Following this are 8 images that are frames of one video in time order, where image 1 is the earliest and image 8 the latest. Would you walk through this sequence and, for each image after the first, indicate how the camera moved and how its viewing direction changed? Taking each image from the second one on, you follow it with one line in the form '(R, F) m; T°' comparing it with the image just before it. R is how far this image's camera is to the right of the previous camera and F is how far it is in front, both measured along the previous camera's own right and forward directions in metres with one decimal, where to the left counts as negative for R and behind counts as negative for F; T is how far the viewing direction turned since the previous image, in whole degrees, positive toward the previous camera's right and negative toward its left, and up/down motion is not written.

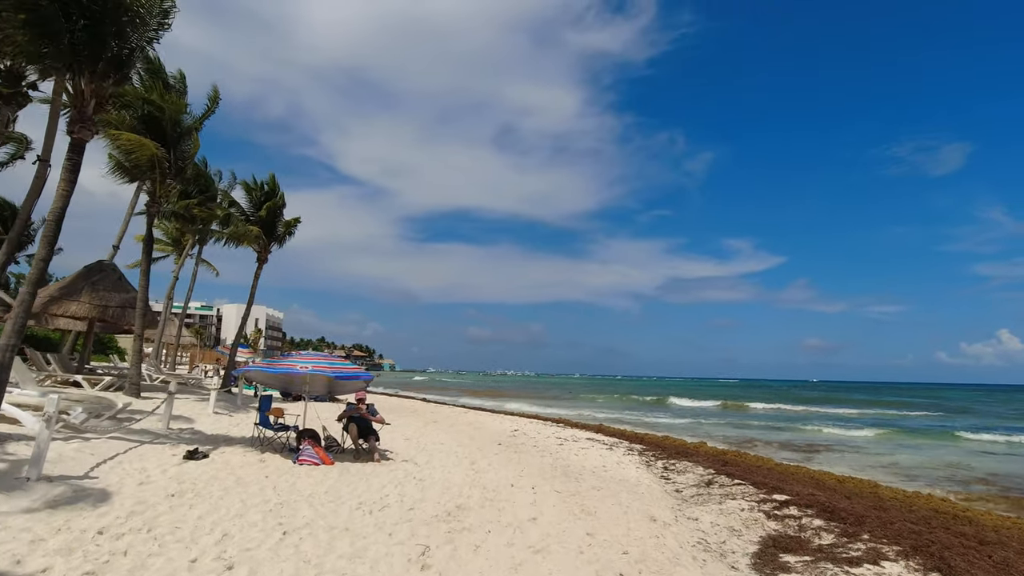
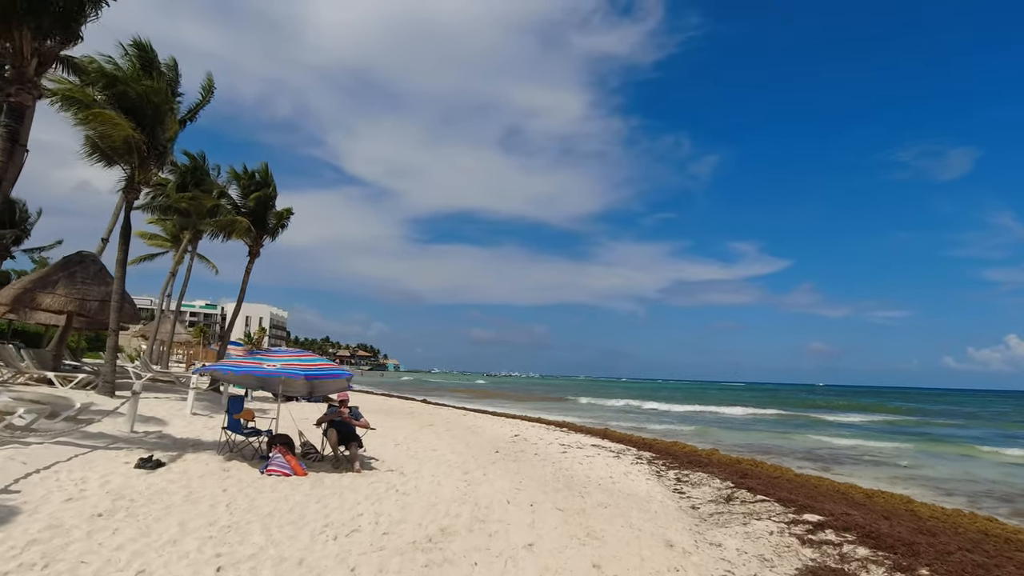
(+0.1, +1.0) m; -1°
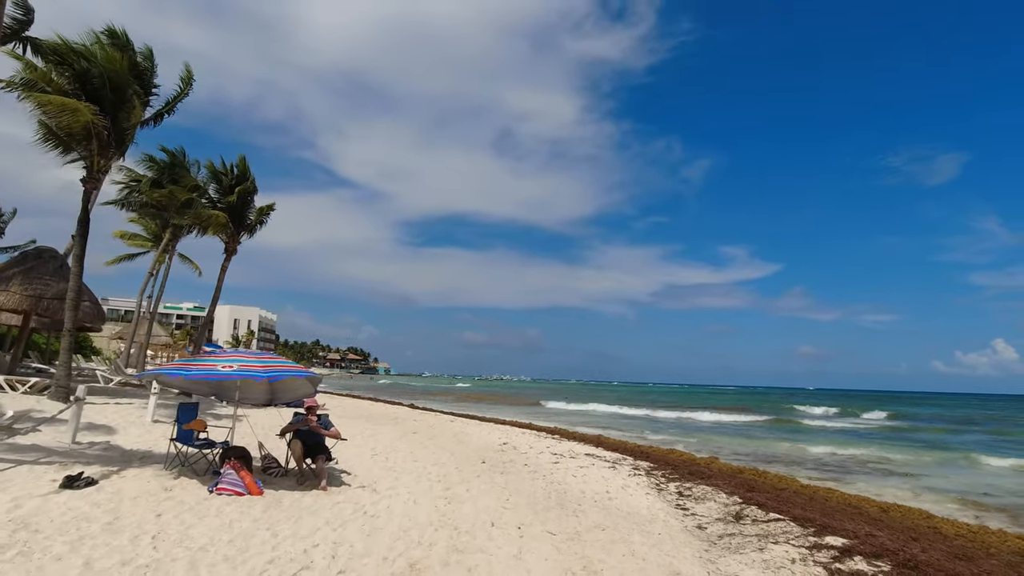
(+0.1, +0.9) m; +1°
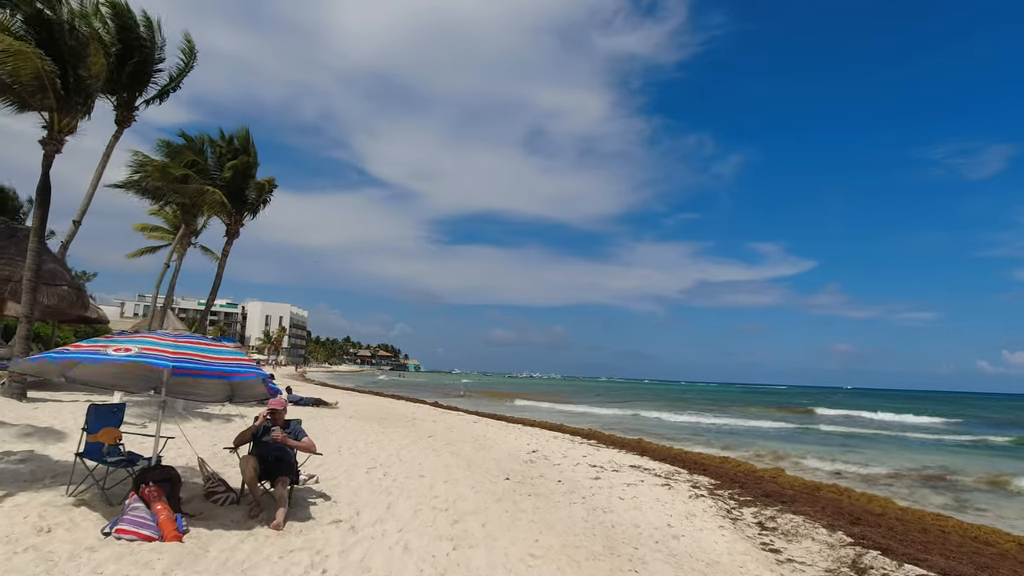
(0.0, +2.3) m; -3°
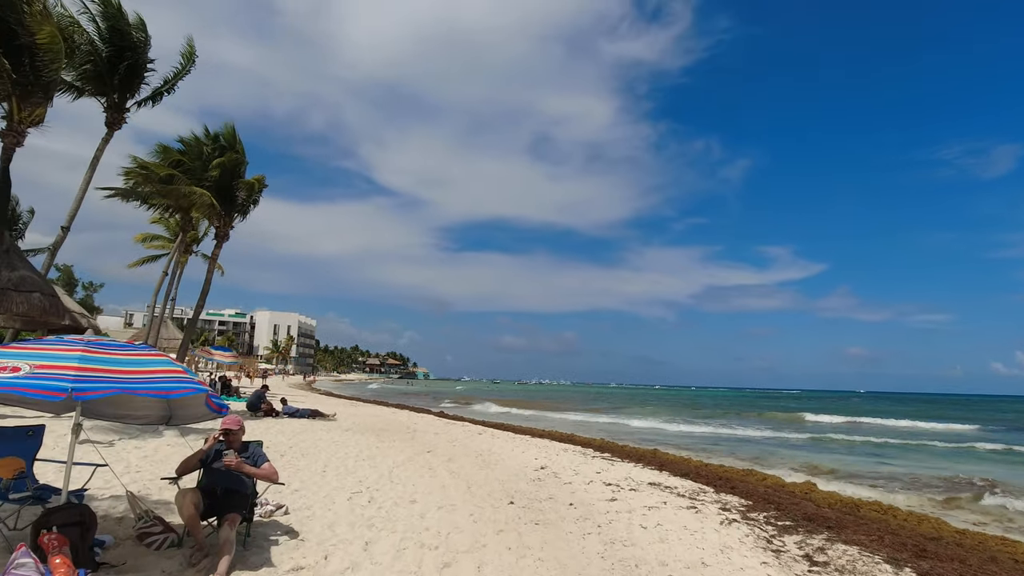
(+0.1, +1.1) m; -1°
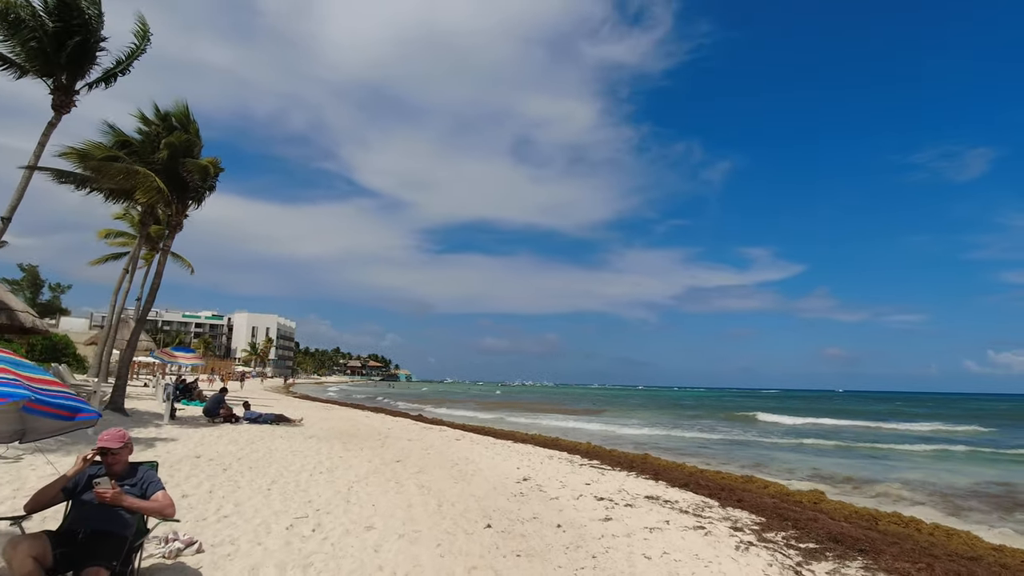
(+0.1, +1.3) m; +2°
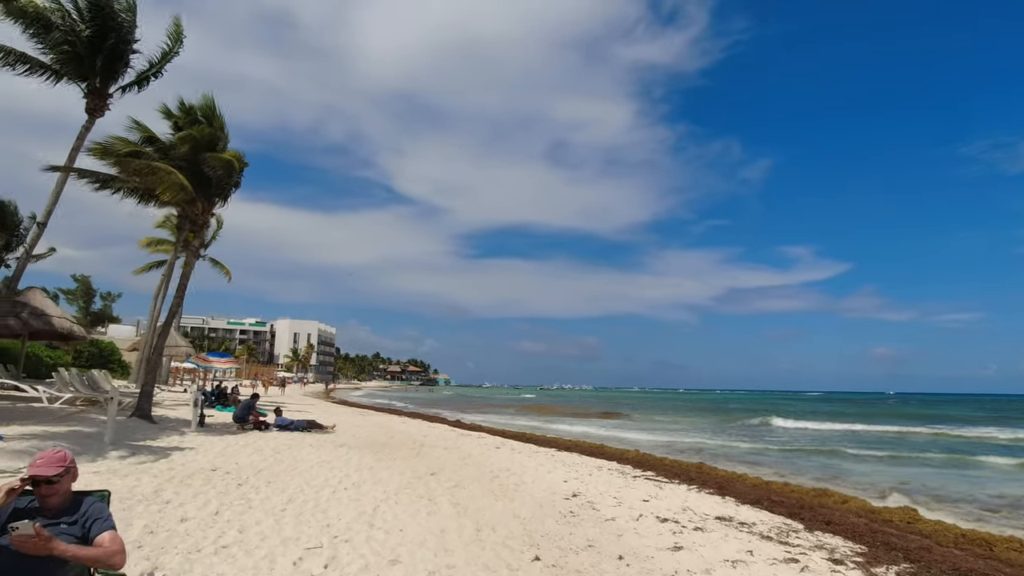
(-0.1, +1.2) m; -4°
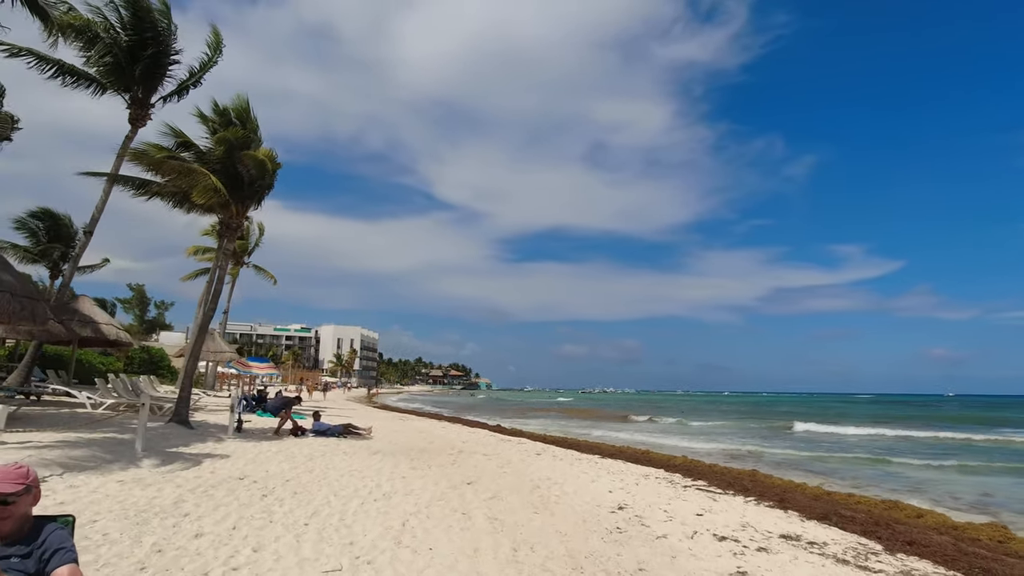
(0.0, +0.6) m; -4°
